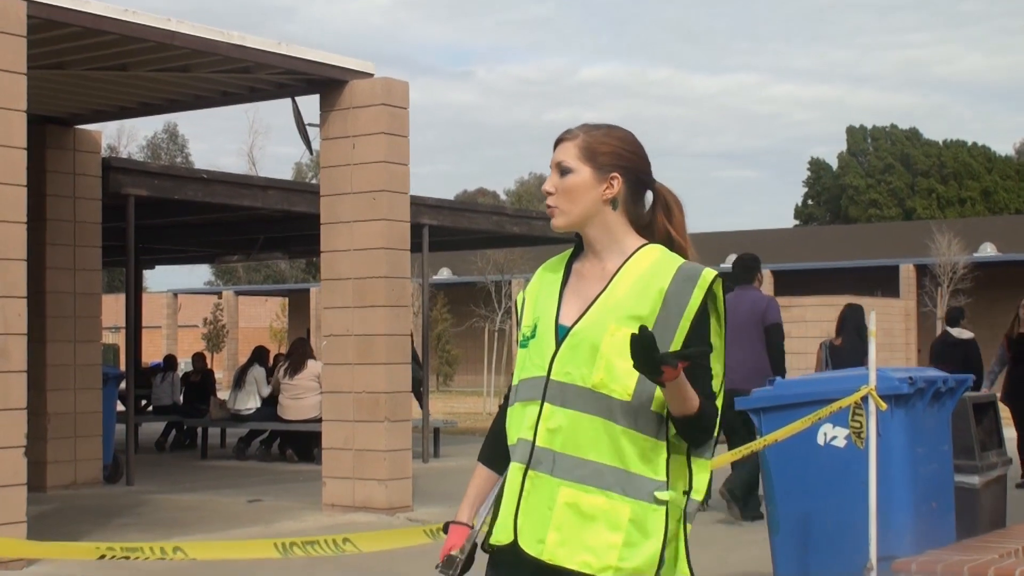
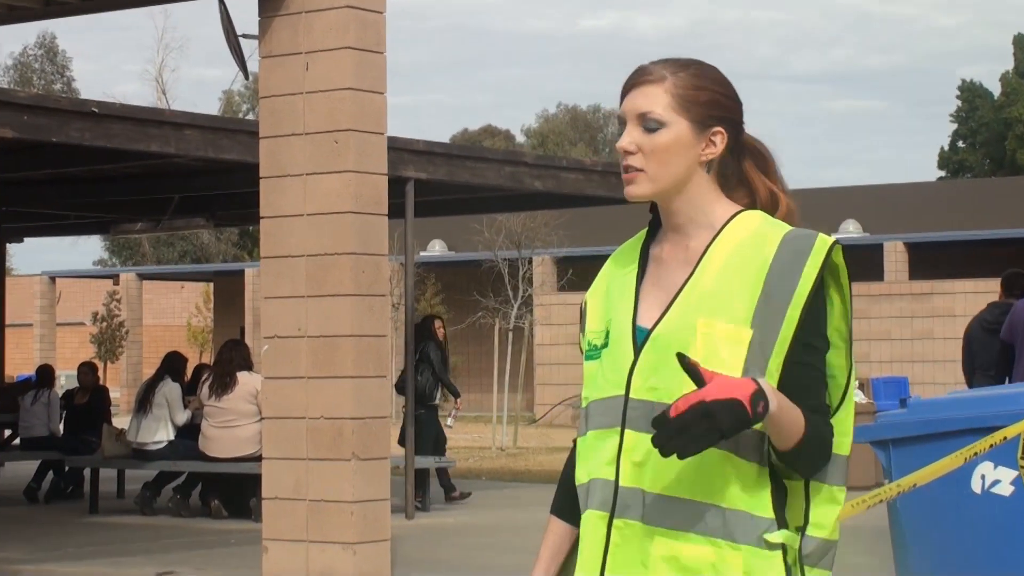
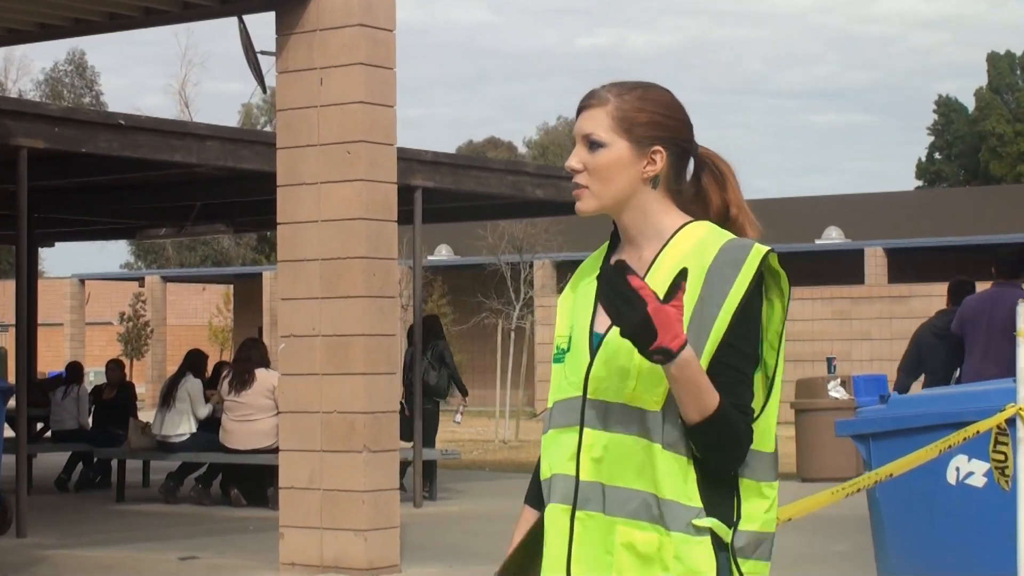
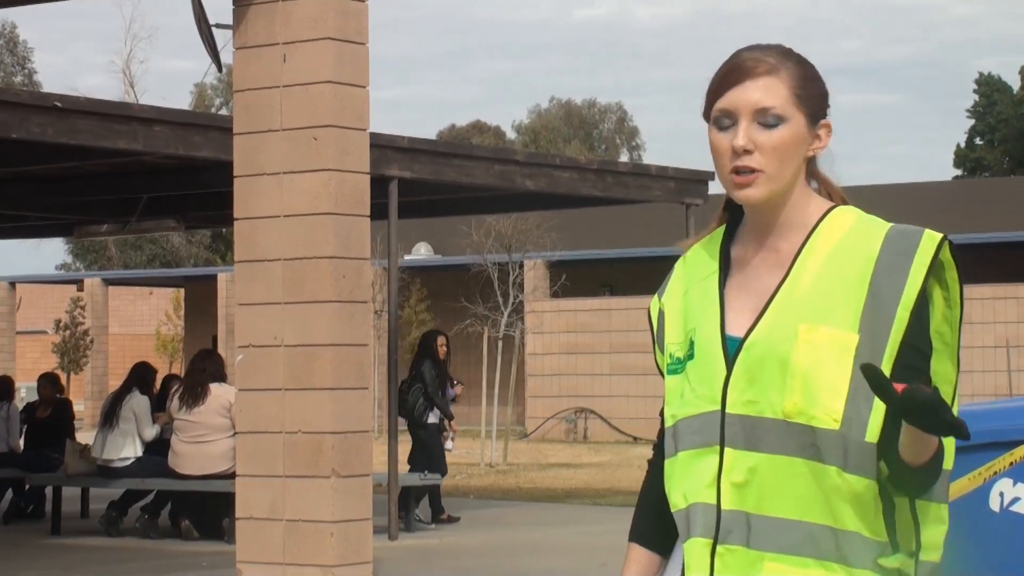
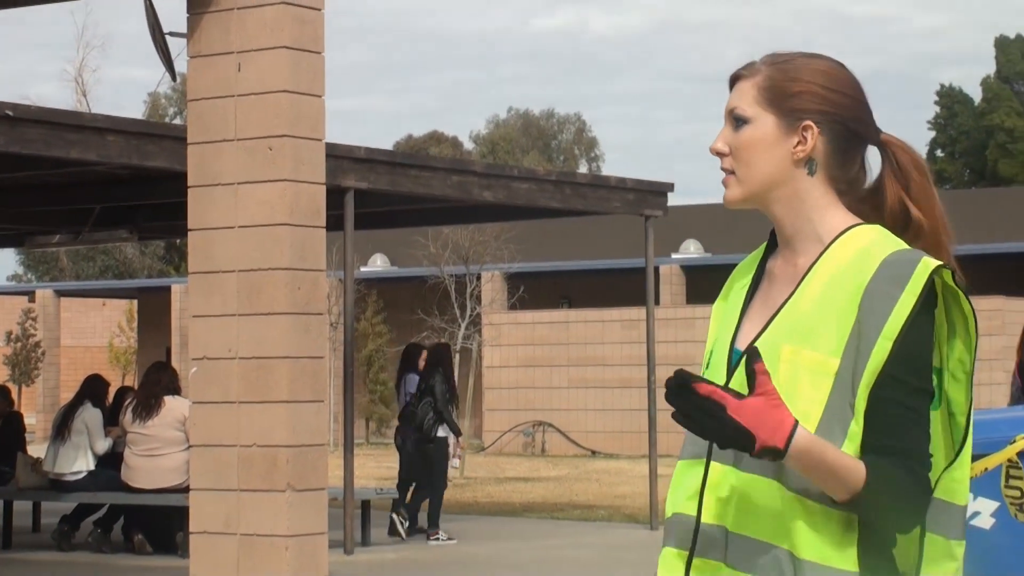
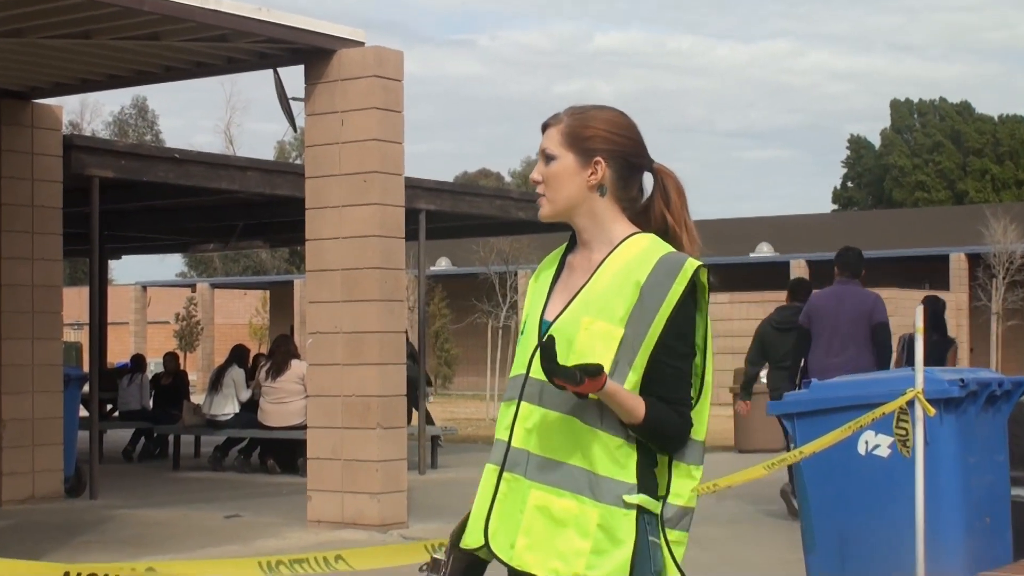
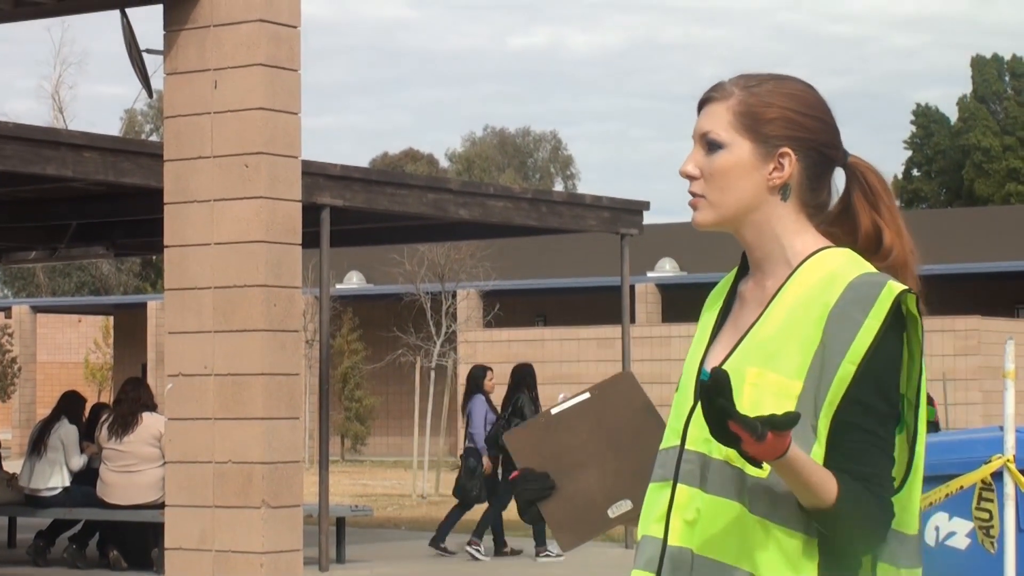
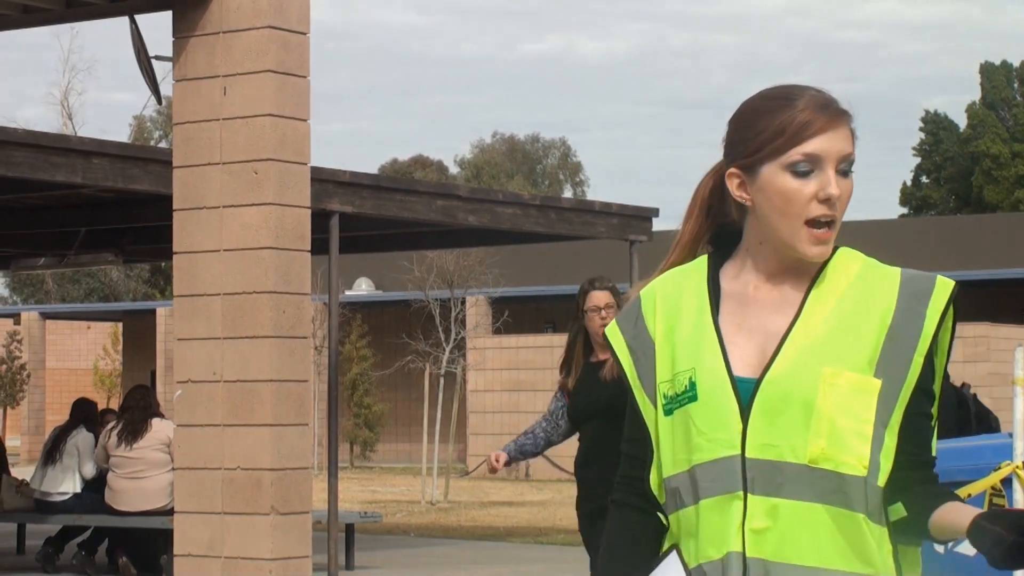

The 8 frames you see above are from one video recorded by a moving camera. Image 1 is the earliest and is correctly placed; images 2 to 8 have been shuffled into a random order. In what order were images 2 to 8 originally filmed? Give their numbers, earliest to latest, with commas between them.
6, 3, 2, 4, 5, 7, 8
